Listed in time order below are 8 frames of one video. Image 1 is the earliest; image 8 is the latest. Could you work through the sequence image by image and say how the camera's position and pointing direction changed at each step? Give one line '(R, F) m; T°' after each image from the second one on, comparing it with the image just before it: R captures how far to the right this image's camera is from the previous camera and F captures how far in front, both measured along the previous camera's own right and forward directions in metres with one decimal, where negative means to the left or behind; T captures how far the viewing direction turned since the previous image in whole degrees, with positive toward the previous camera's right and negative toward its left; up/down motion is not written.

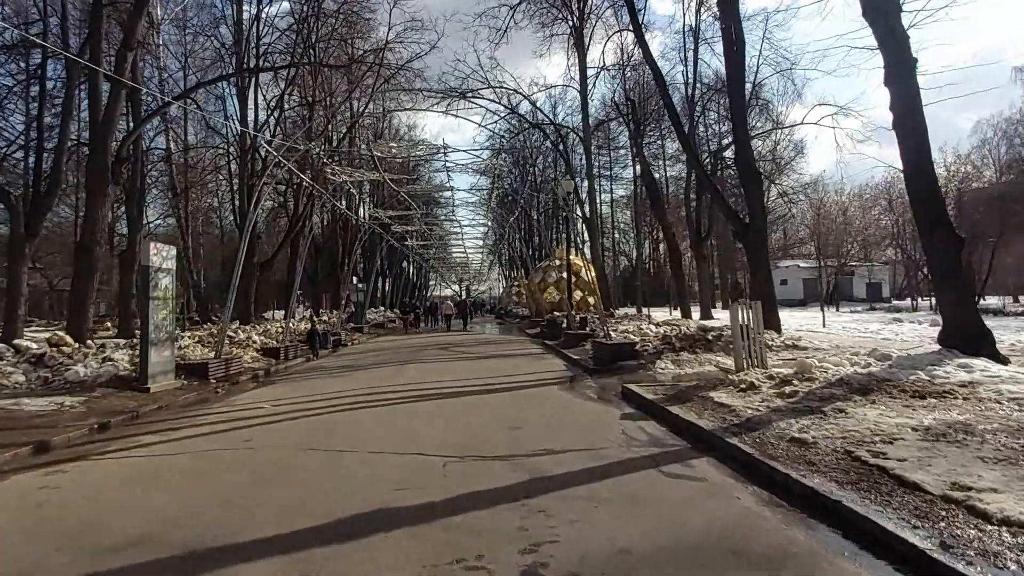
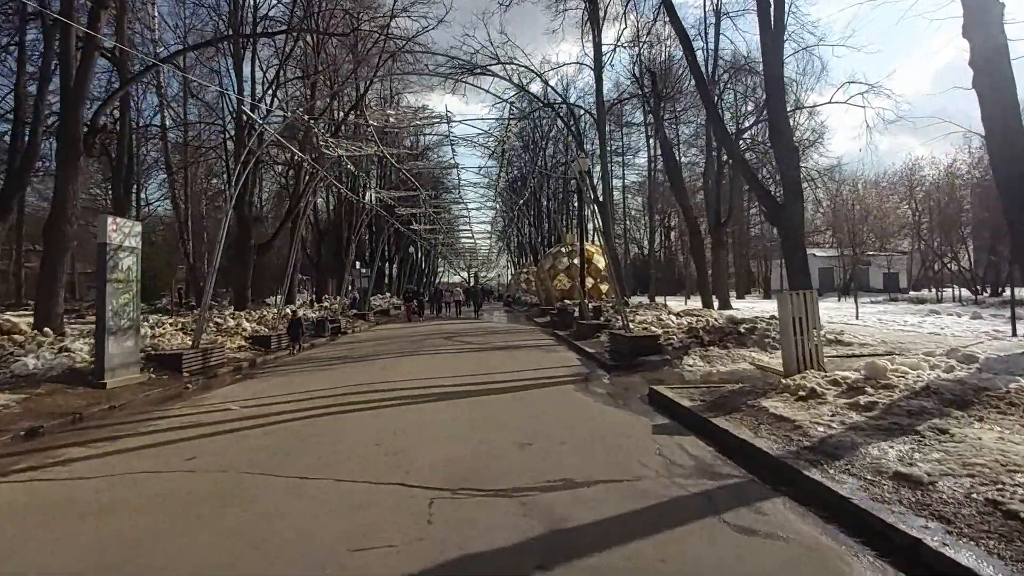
(0.0, +1.4) m; -1°
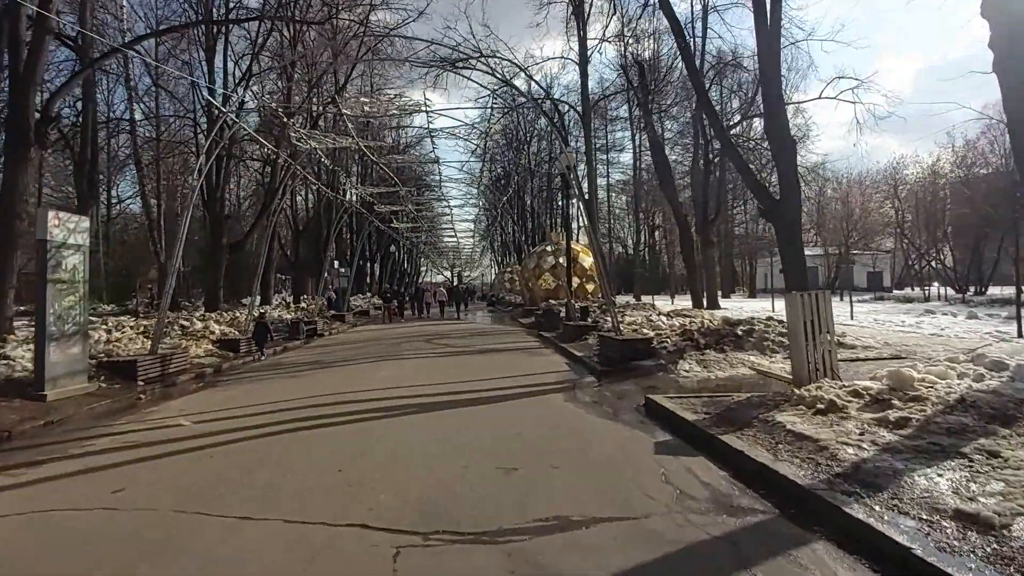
(0.0, +0.8) m; +1°
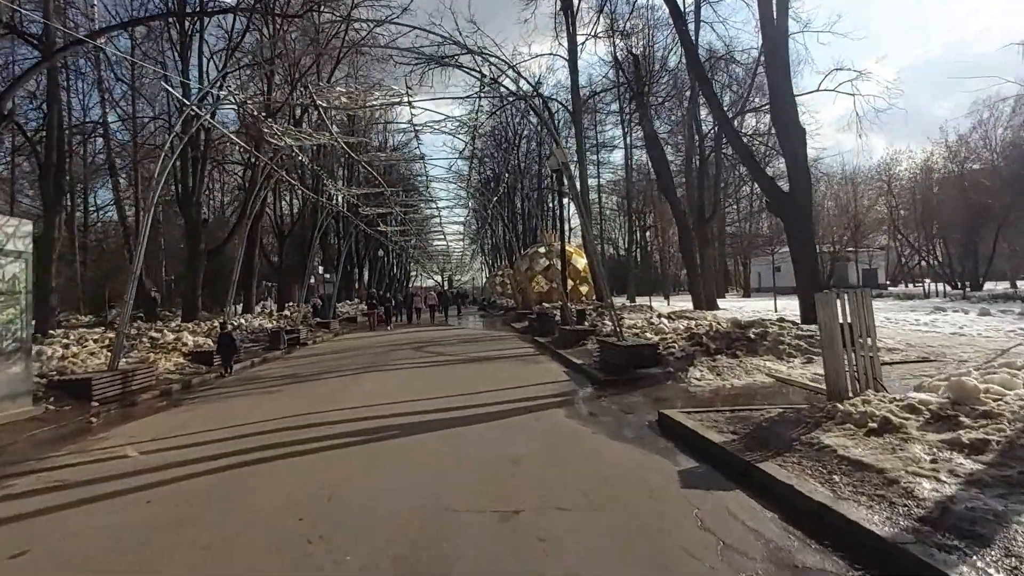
(0.0, +0.9) m; +1°
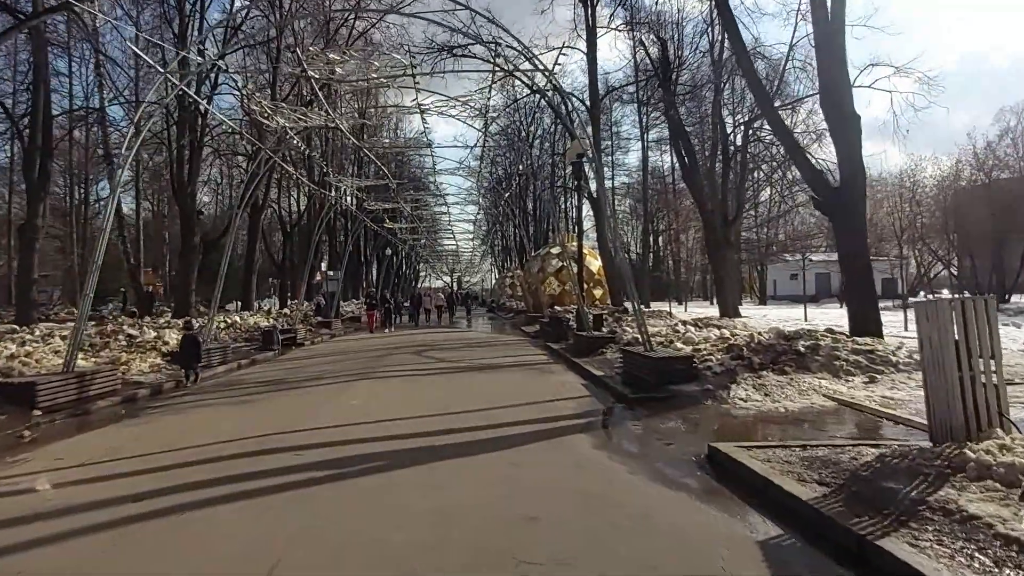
(-0.1, +1.4) m; -1°
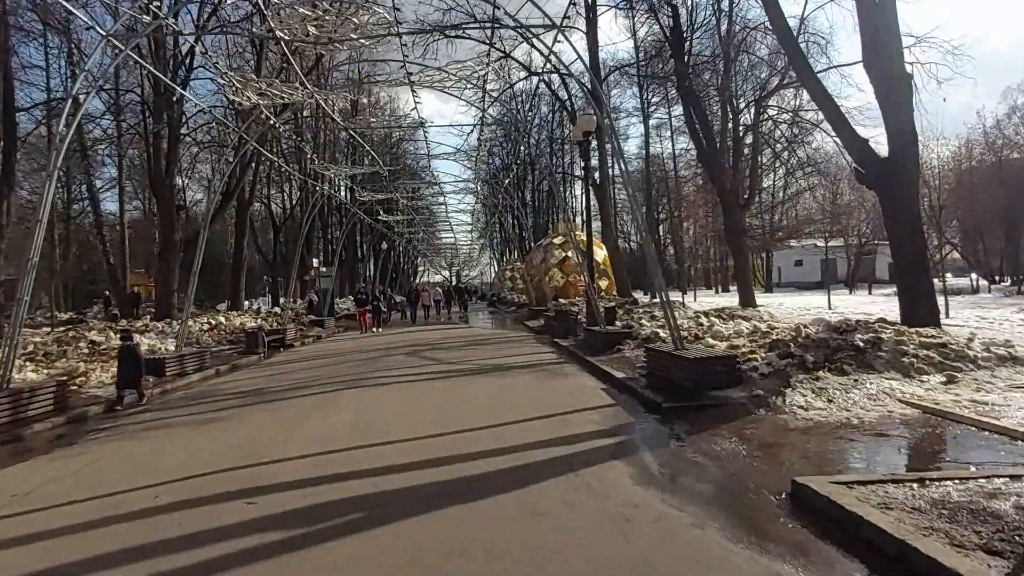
(-0.1, +1.4) m; 0°
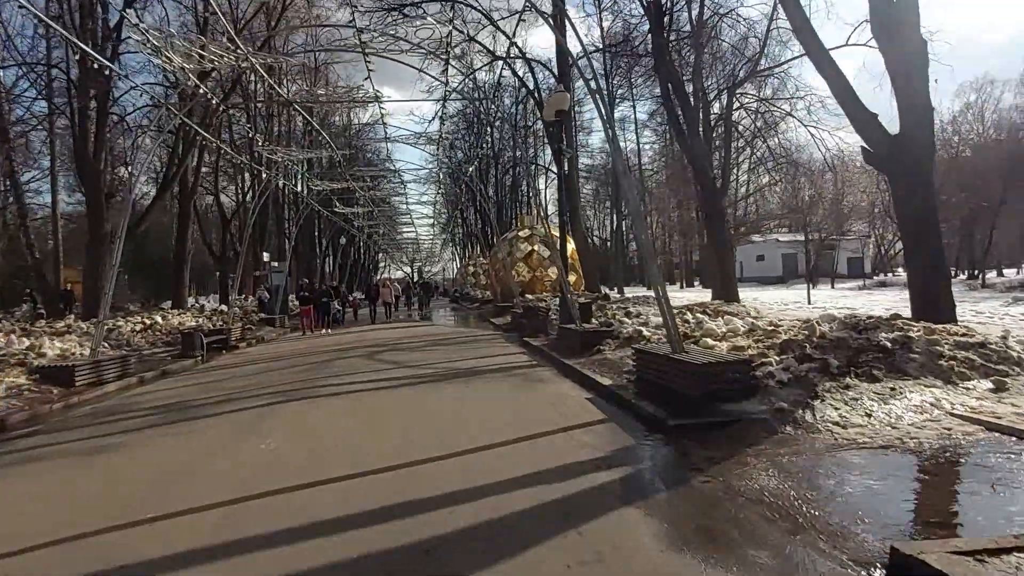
(-0.1, +1.4) m; +3°
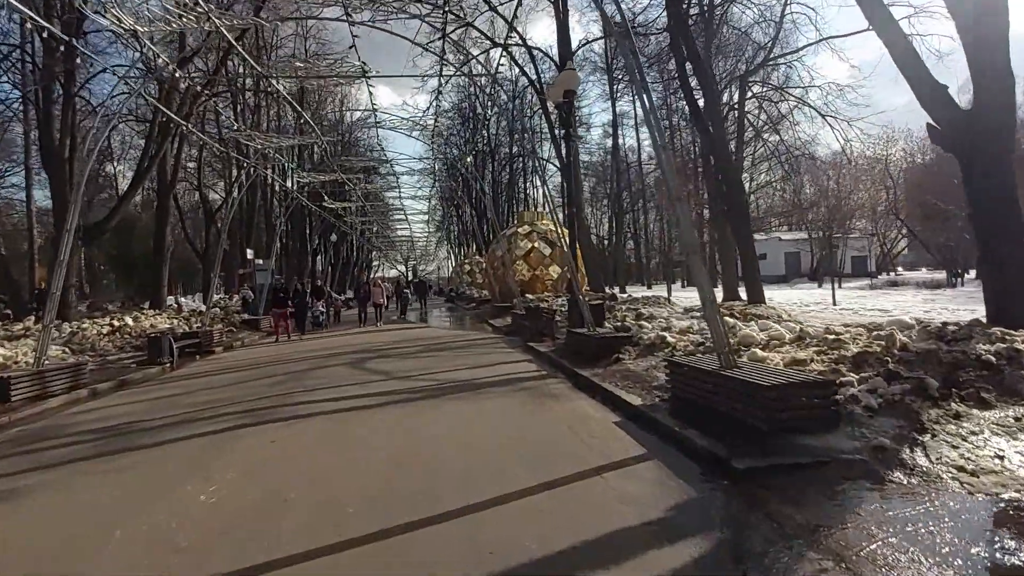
(-0.2, +1.4) m; 0°
